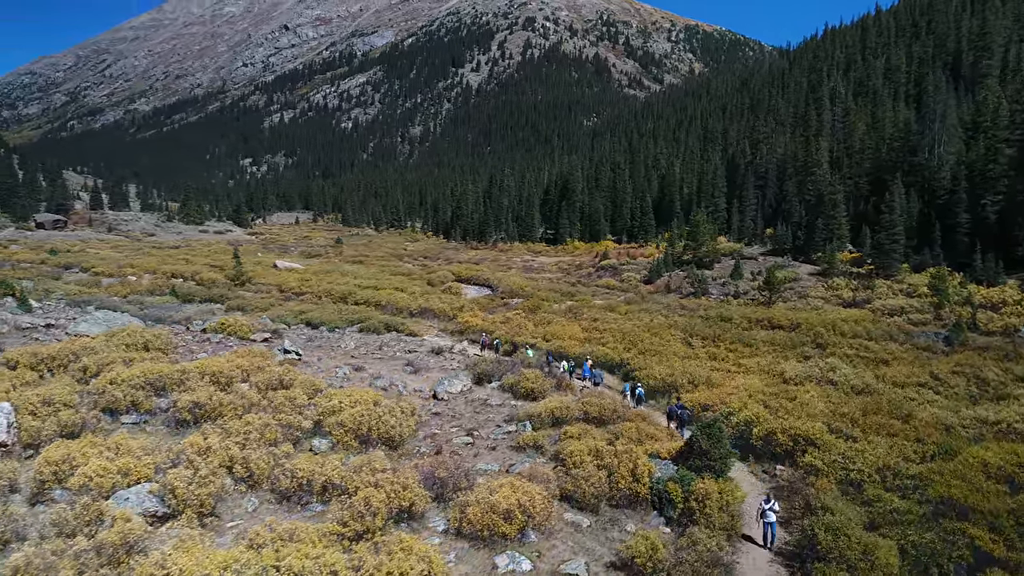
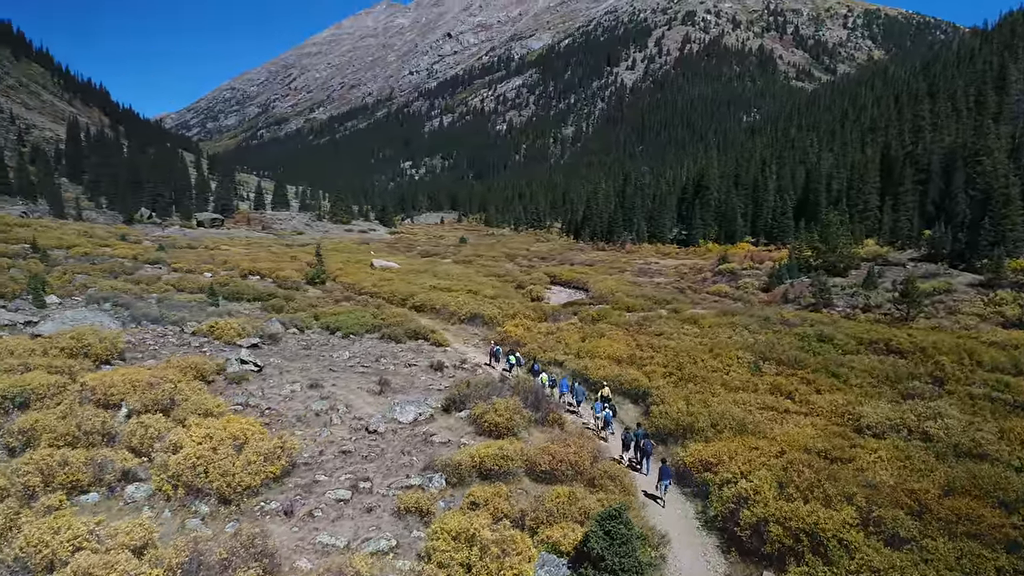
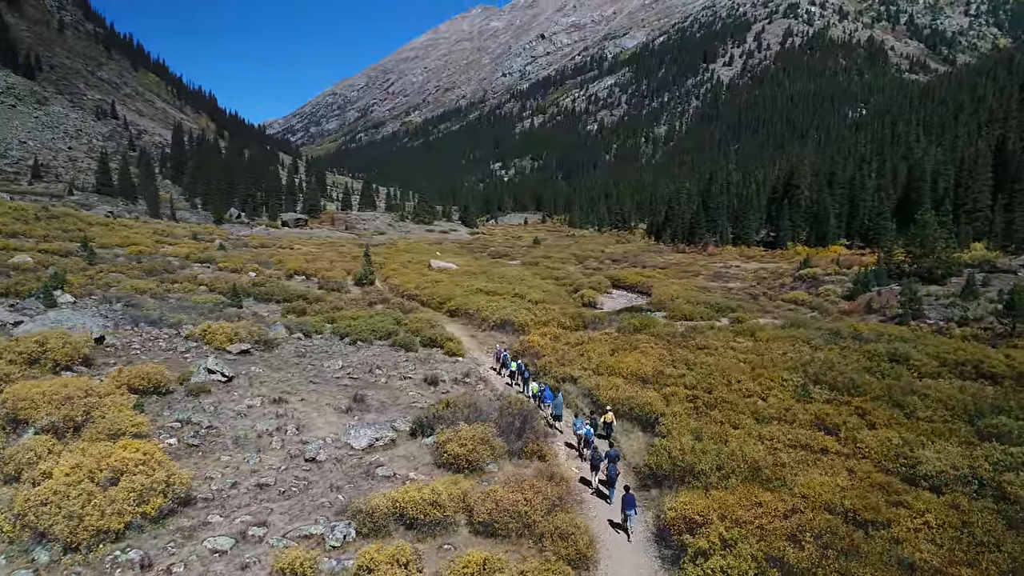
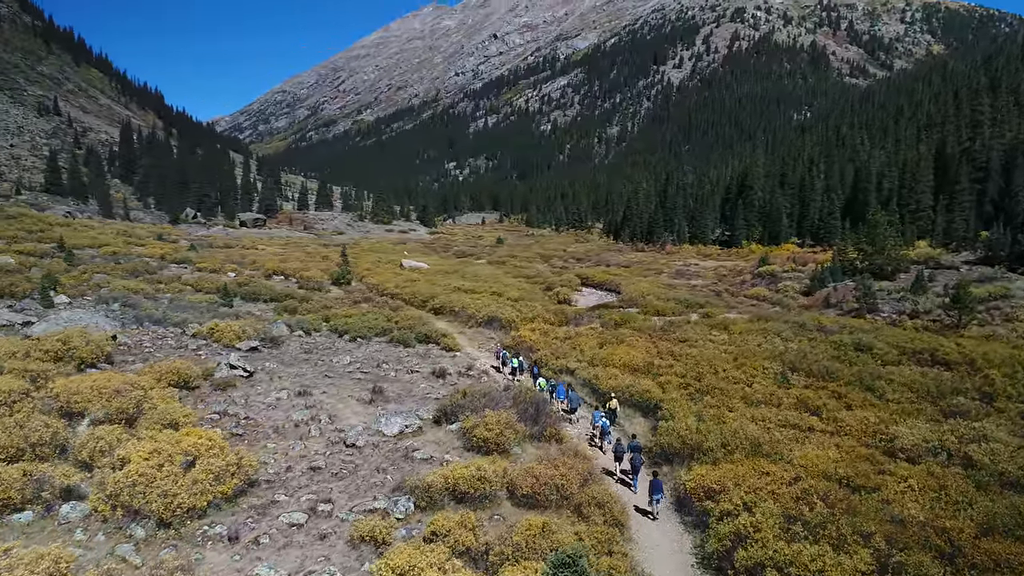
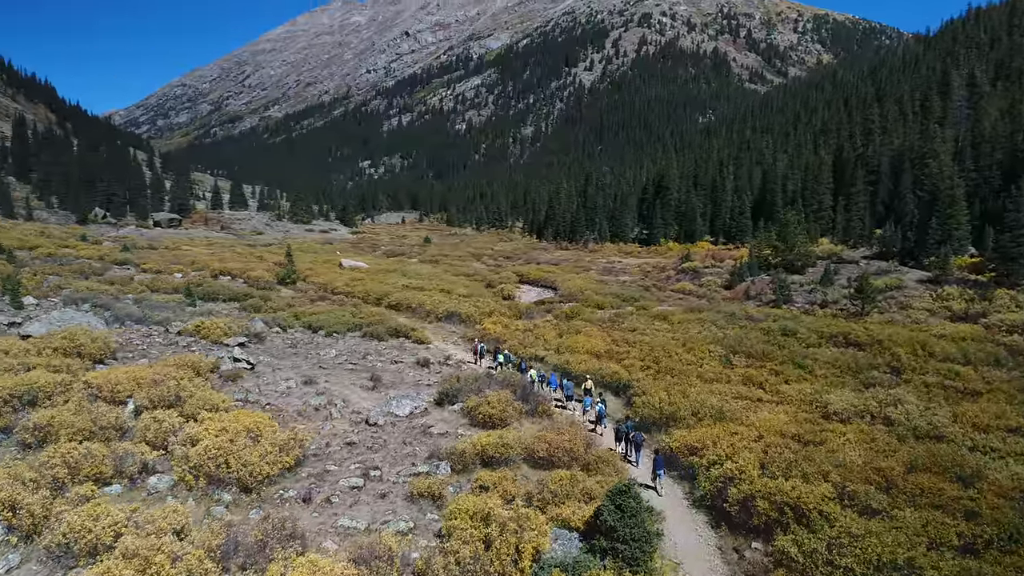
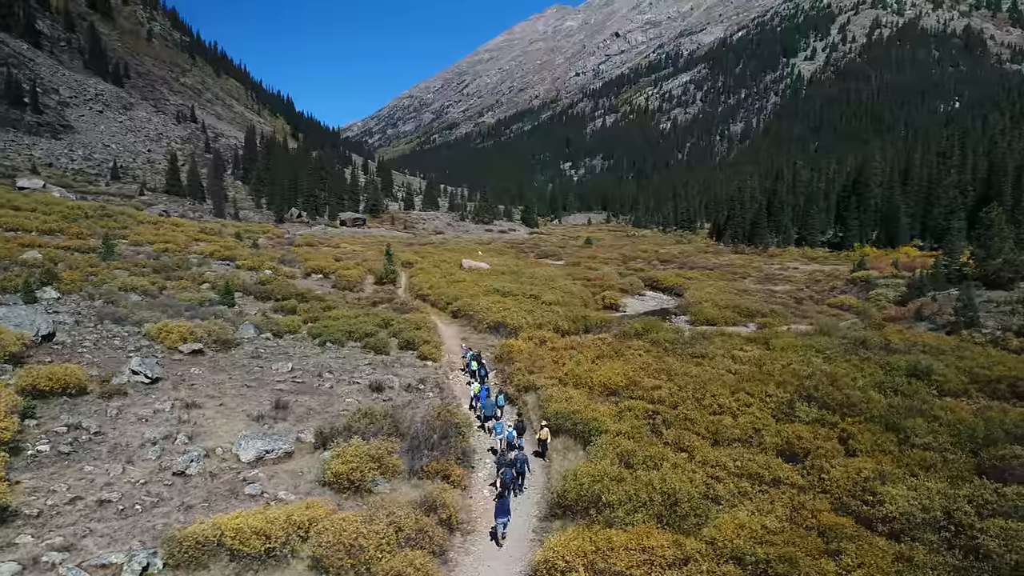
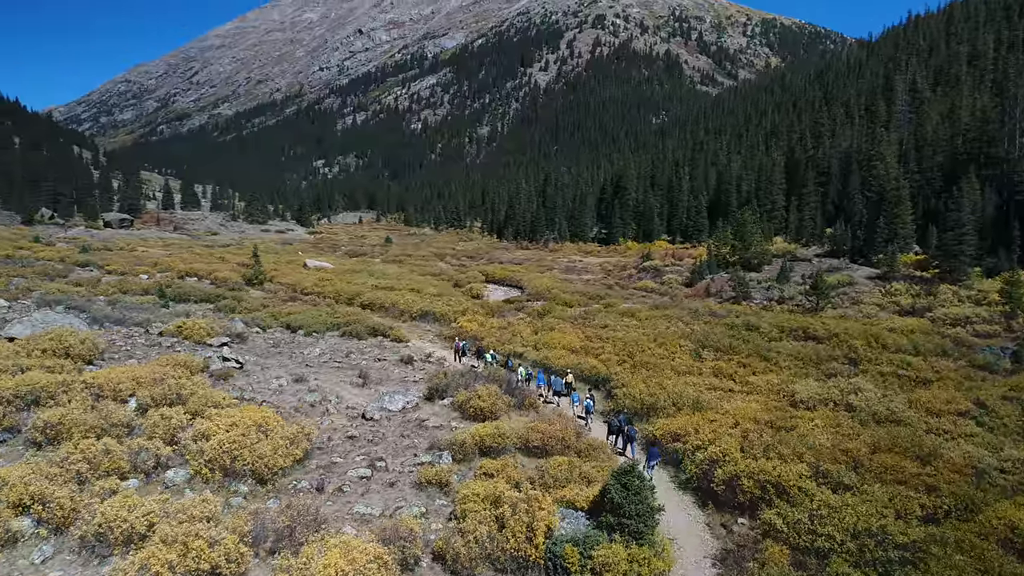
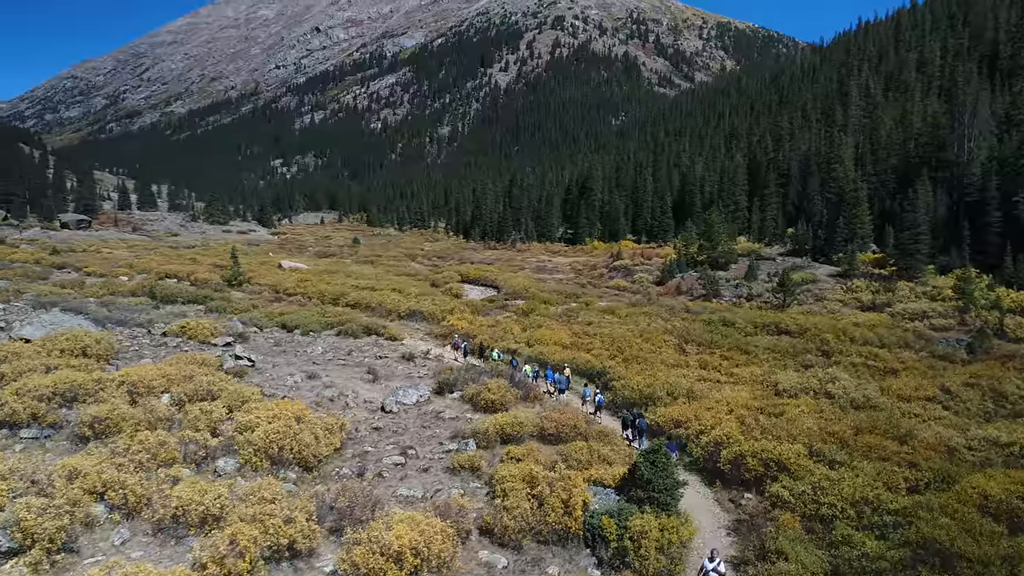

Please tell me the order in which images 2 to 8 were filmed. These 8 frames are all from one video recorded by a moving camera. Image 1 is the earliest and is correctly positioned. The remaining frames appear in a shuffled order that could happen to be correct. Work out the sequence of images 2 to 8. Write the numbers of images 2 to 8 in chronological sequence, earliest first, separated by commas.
8, 7, 5, 2, 4, 3, 6
